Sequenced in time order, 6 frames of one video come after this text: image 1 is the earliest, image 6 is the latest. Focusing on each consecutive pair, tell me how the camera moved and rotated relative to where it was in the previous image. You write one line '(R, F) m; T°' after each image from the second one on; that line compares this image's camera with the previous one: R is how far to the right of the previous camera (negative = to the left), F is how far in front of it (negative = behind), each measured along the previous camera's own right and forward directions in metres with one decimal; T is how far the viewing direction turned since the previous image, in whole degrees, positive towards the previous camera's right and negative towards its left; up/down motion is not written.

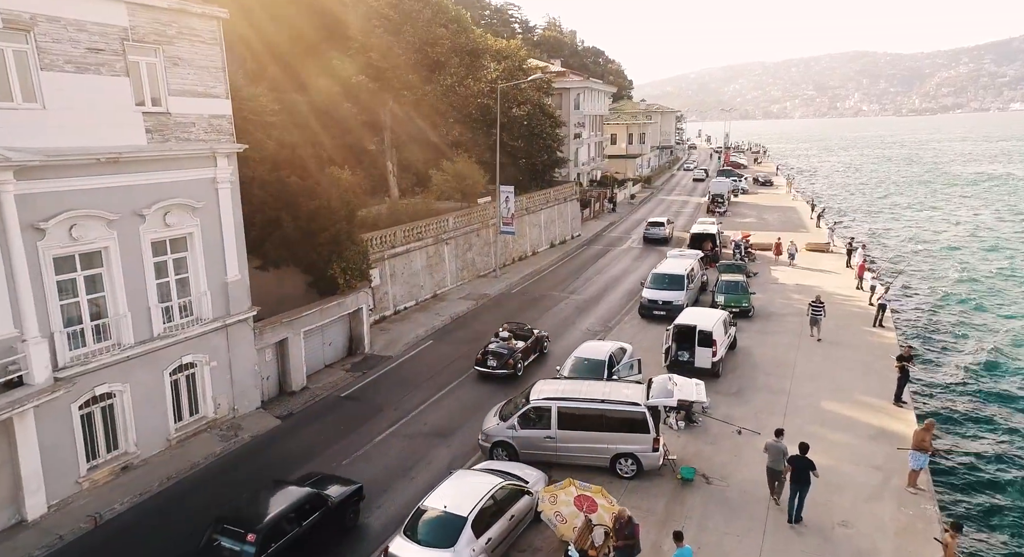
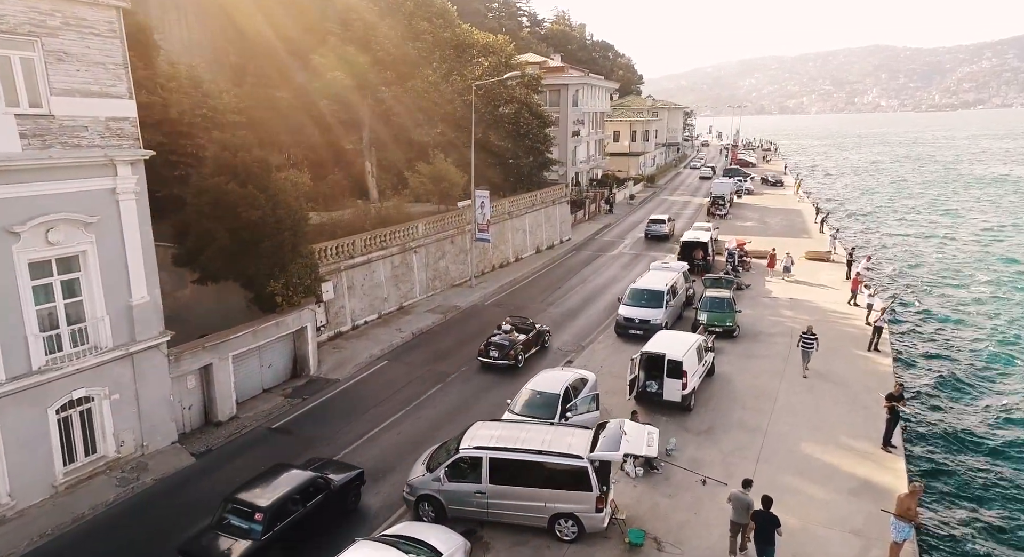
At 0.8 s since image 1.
(+1.5, +1.9) m; -1°
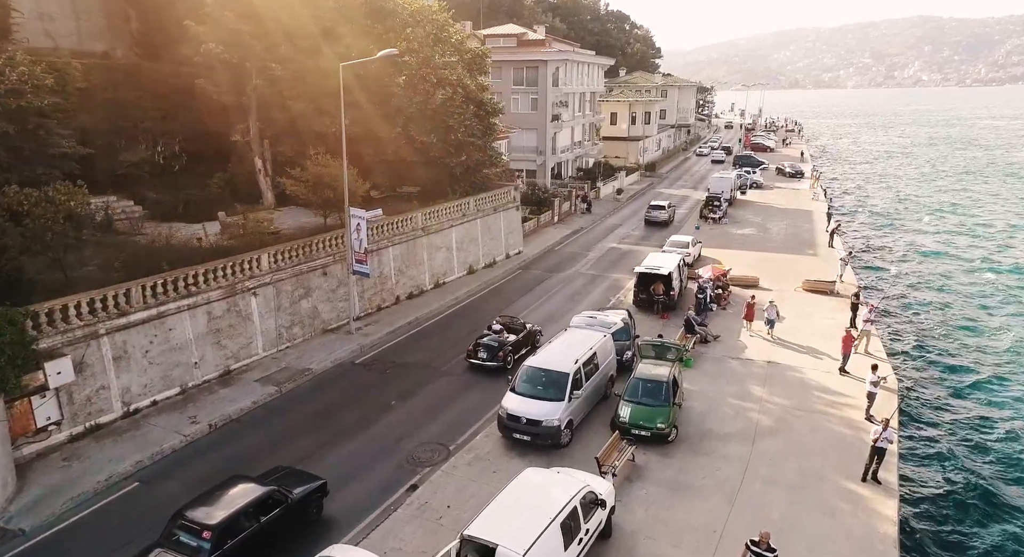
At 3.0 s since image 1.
(+4.5, +7.8) m; -2°
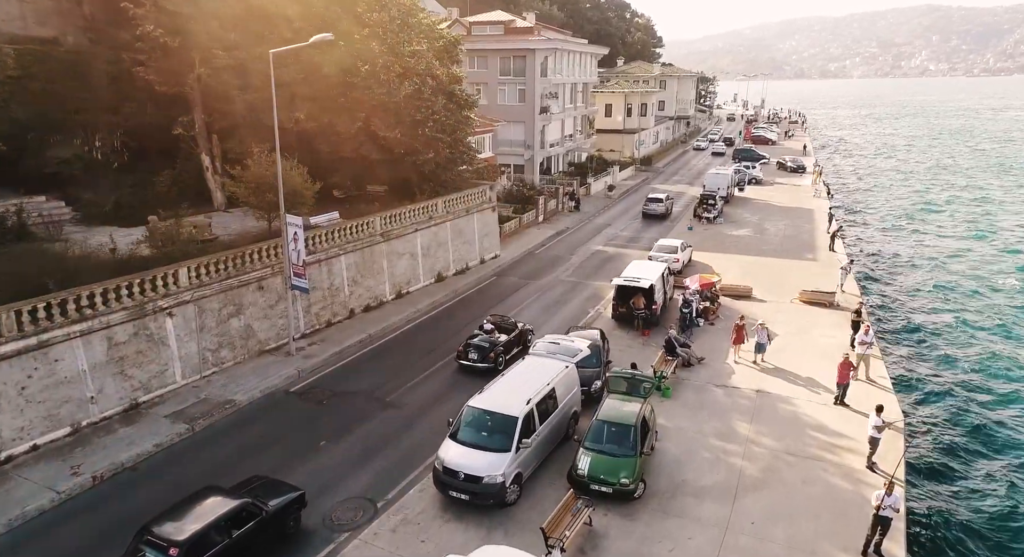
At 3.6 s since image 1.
(+1.3, +2.7) m; 0°
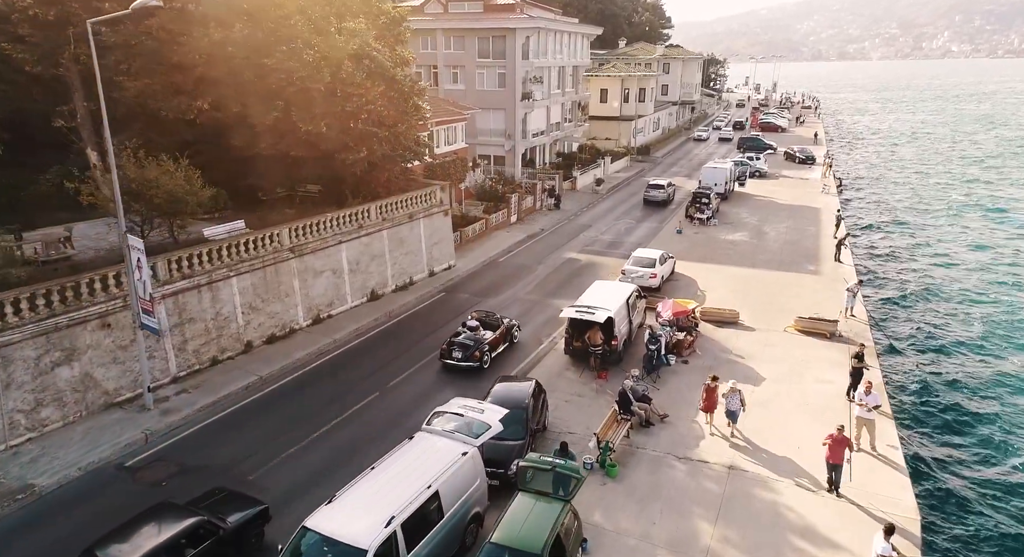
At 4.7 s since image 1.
(+2.4, +4.6) m; -1°
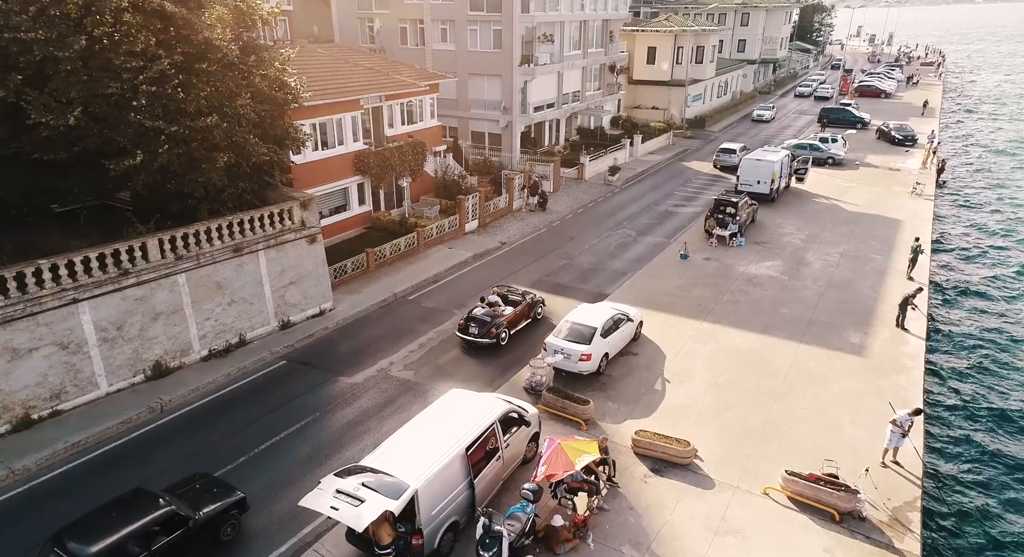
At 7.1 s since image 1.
(+5.9, +9.9) m; -7°
